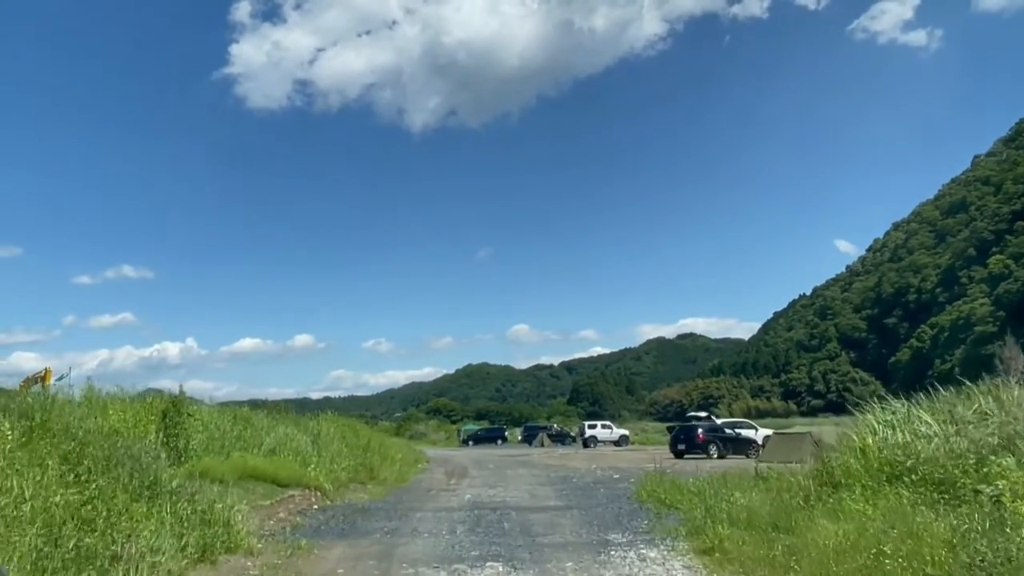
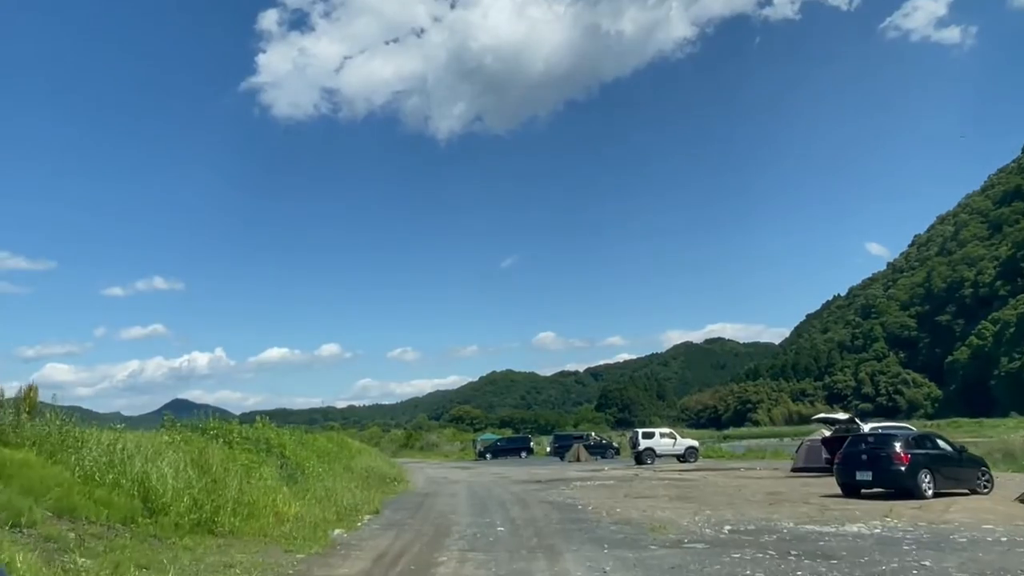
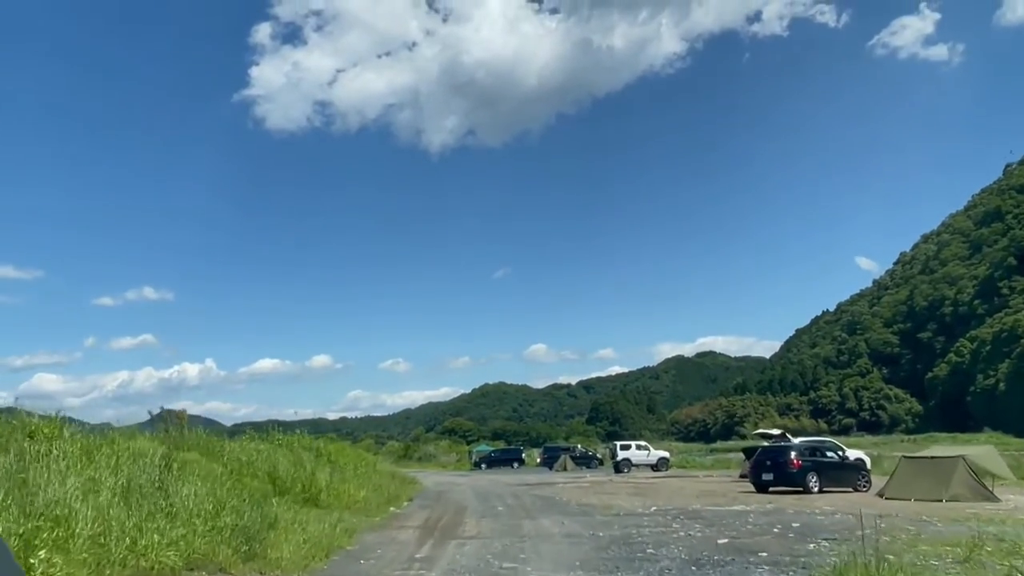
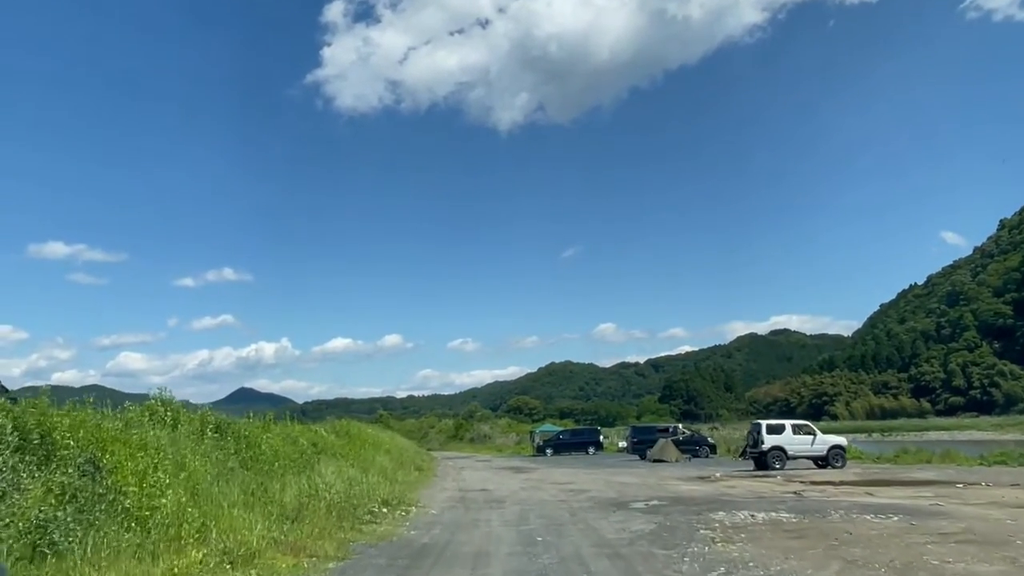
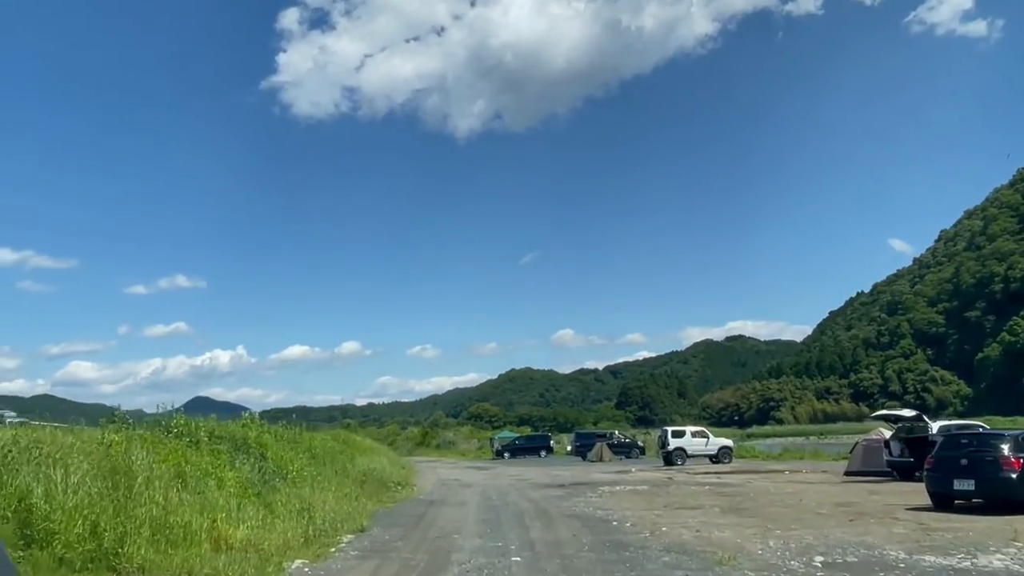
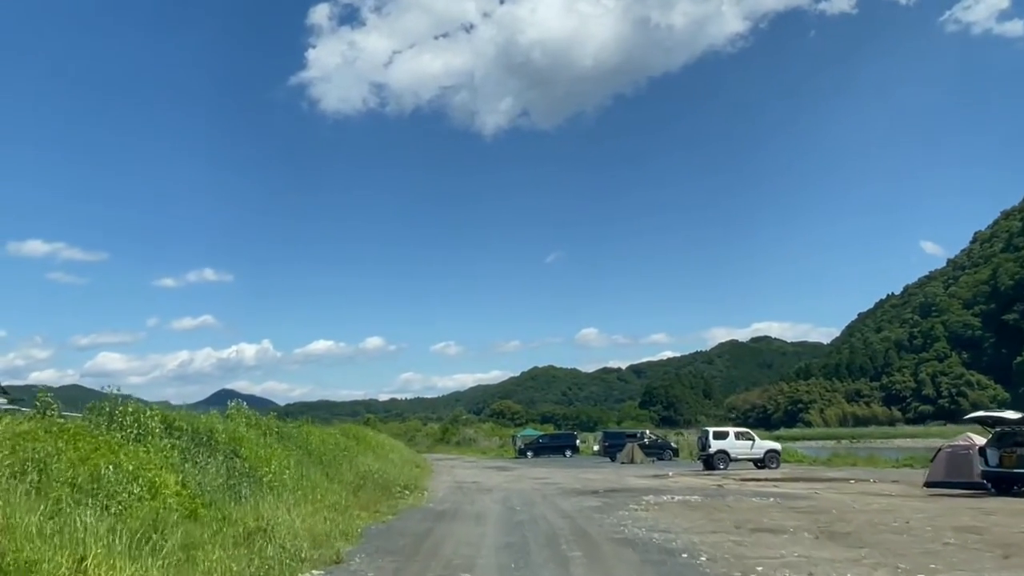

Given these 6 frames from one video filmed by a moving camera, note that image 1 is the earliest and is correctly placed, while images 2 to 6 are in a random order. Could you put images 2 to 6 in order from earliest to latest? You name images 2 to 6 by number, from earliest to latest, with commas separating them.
3, 2, 5, 6, 4
